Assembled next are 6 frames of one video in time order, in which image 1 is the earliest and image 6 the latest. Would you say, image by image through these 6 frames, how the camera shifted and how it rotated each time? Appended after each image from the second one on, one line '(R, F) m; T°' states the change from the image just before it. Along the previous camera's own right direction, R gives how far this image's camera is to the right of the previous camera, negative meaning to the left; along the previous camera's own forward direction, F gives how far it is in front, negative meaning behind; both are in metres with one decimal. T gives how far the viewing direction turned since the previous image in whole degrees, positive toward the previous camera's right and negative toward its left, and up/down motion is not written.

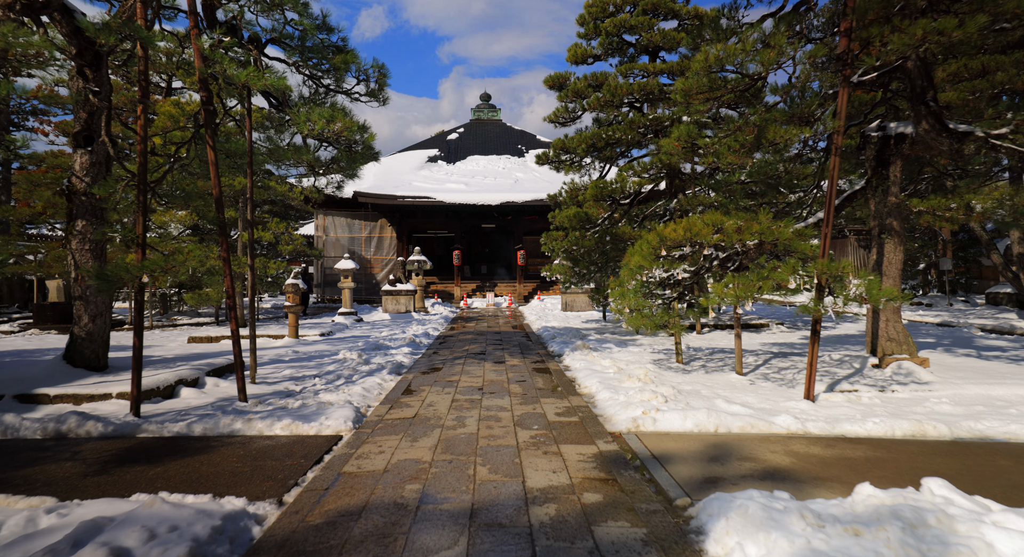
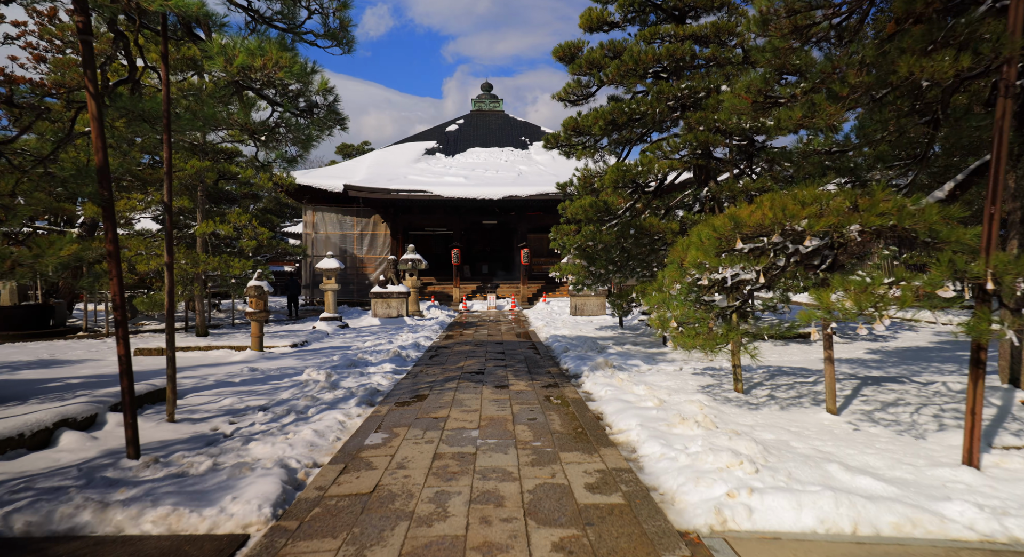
(0.0, +1.5) m; 0°
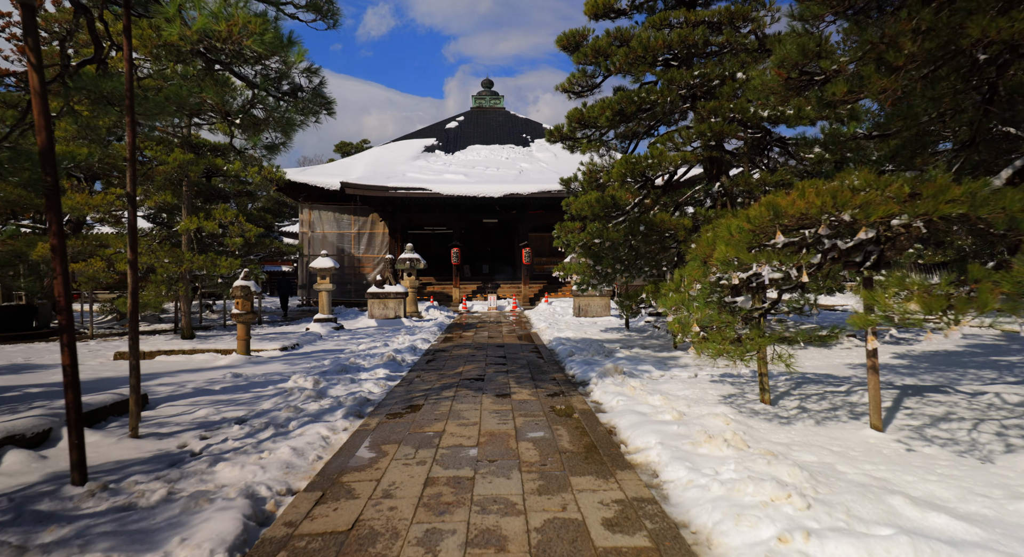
(0.0, +0.5) m; 0°
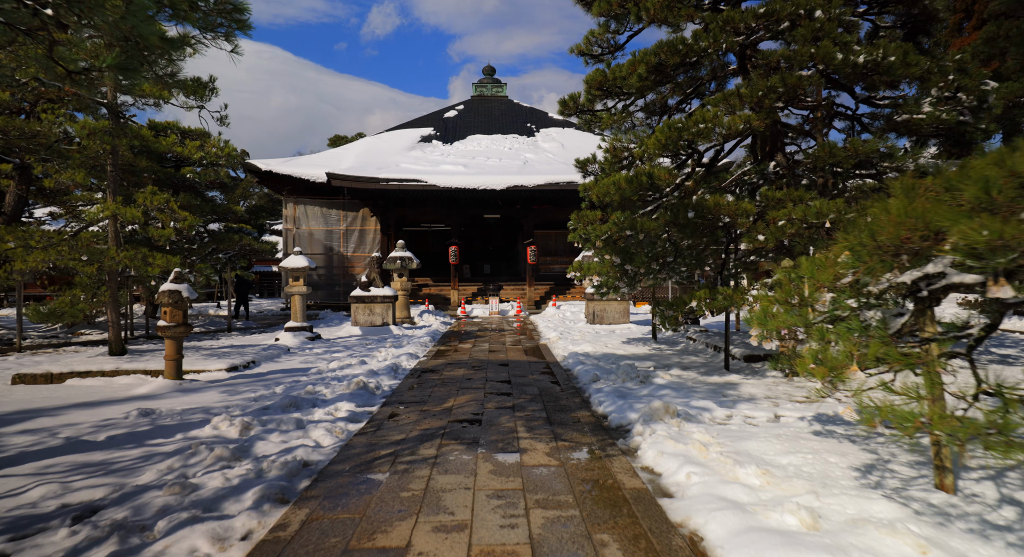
(0.0, +1.7) m; 0°
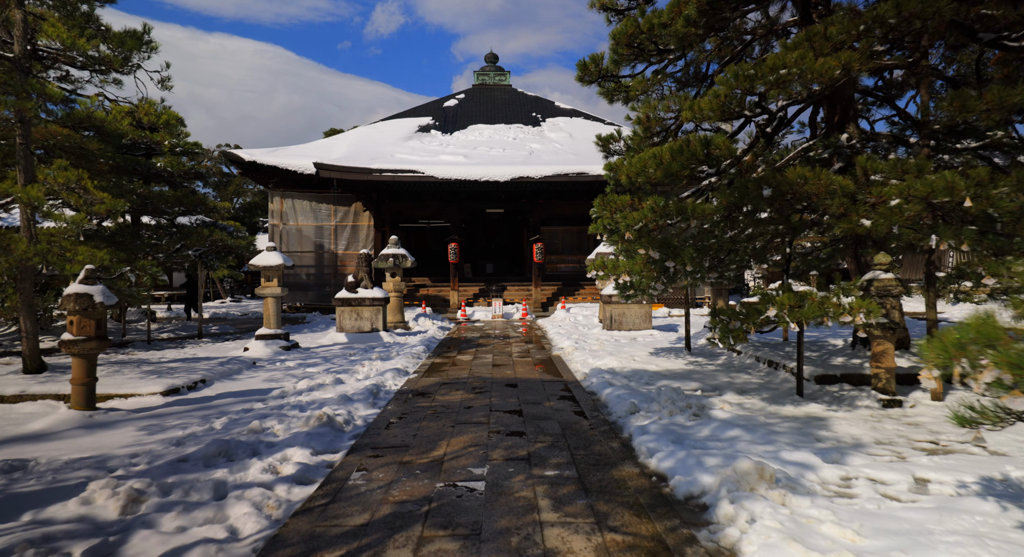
(-0.1, +1.4) m; 0°
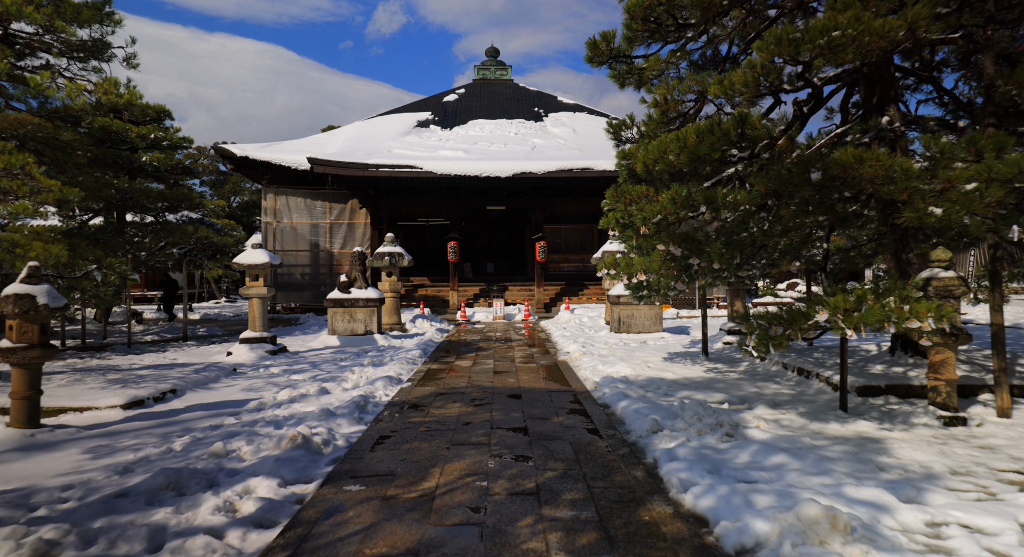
(0.0, +0.6) m; 0°
